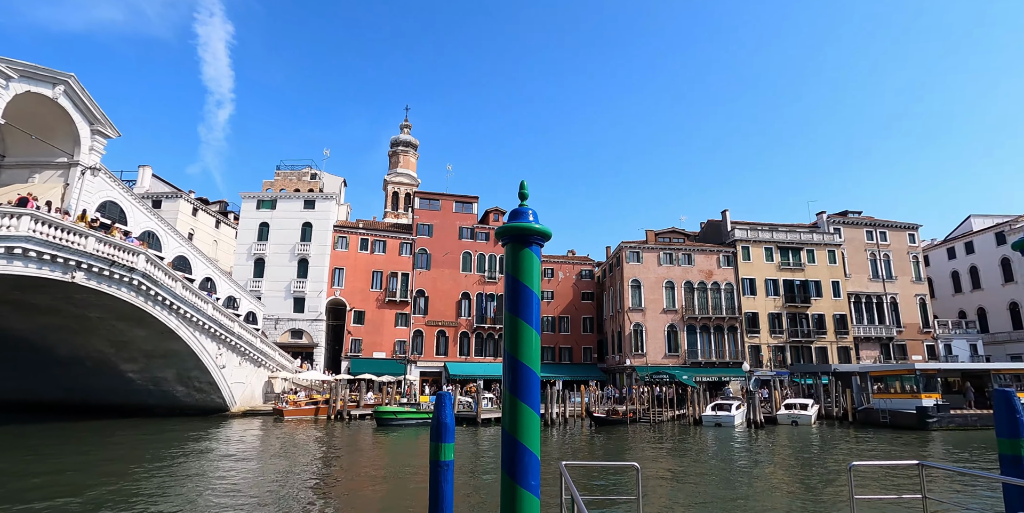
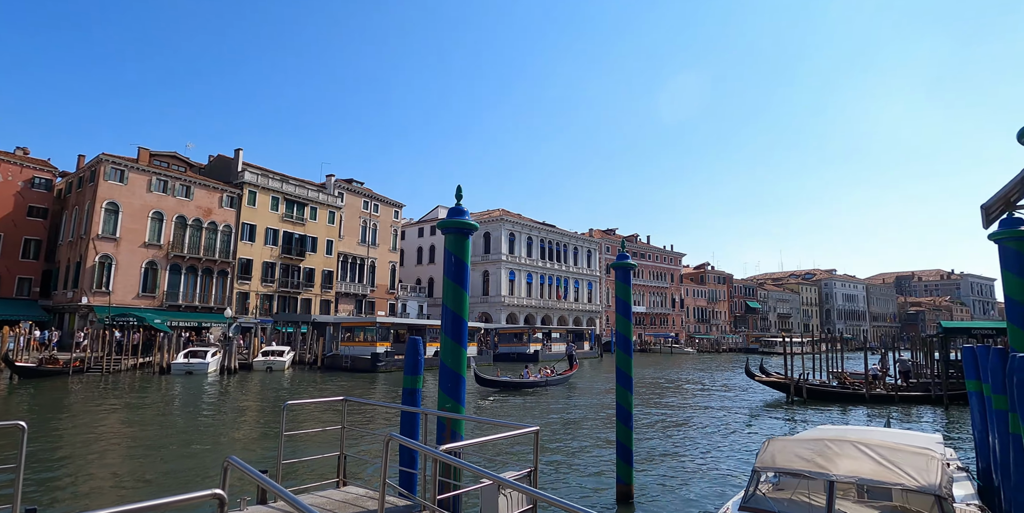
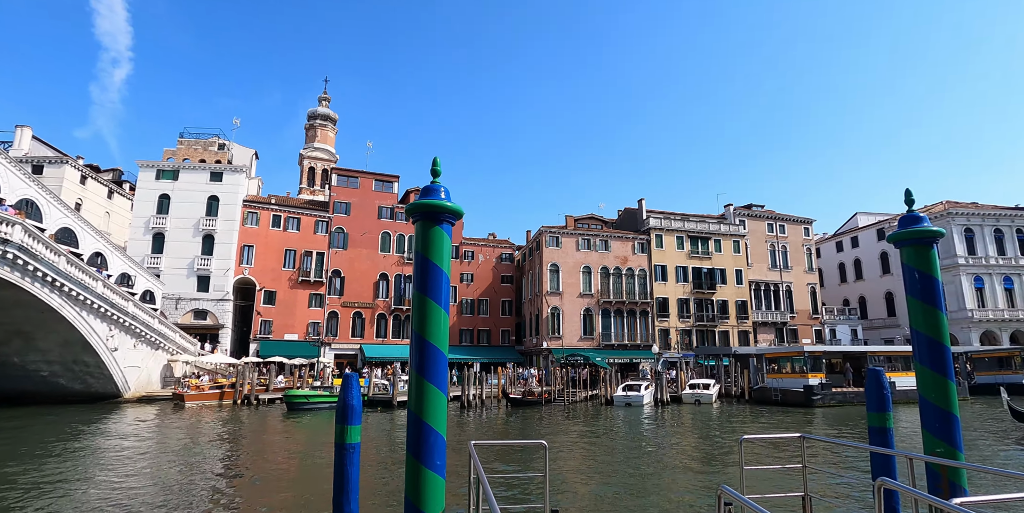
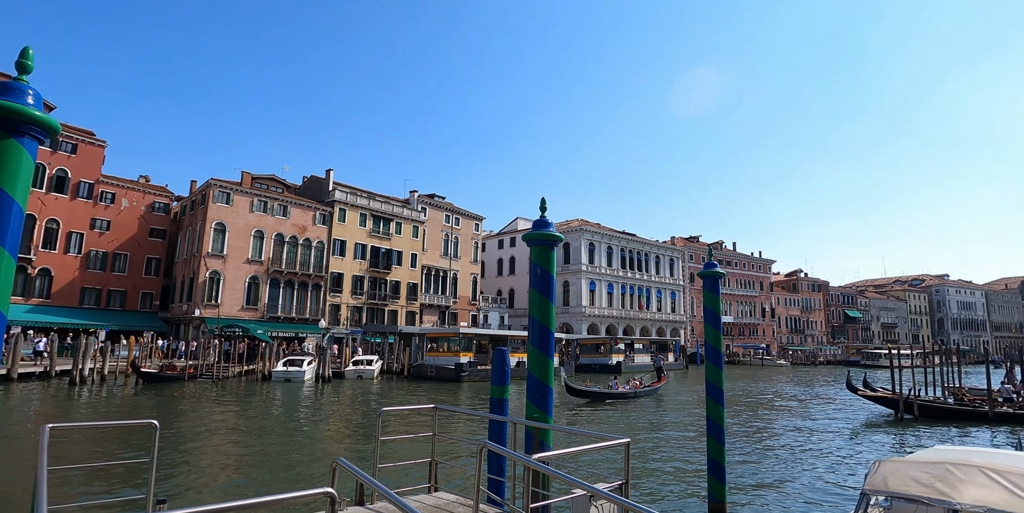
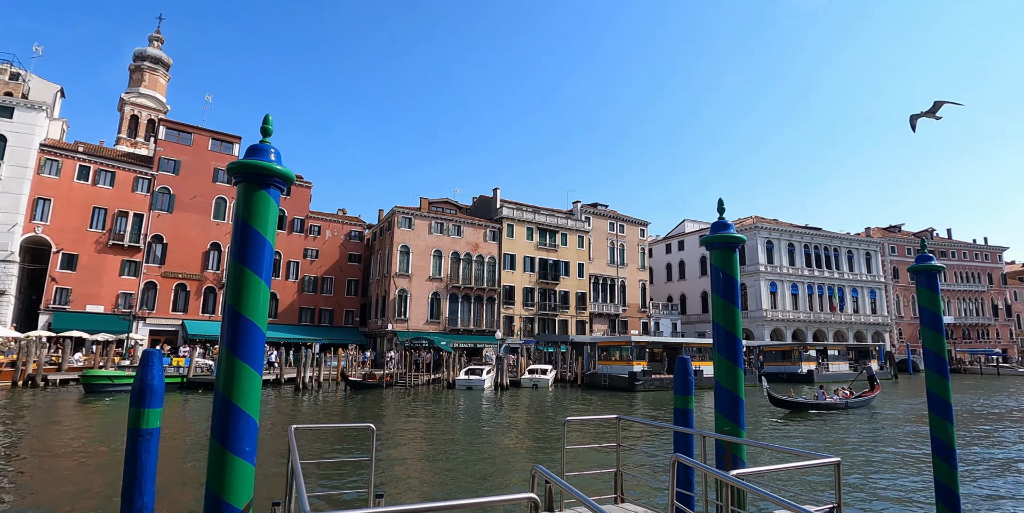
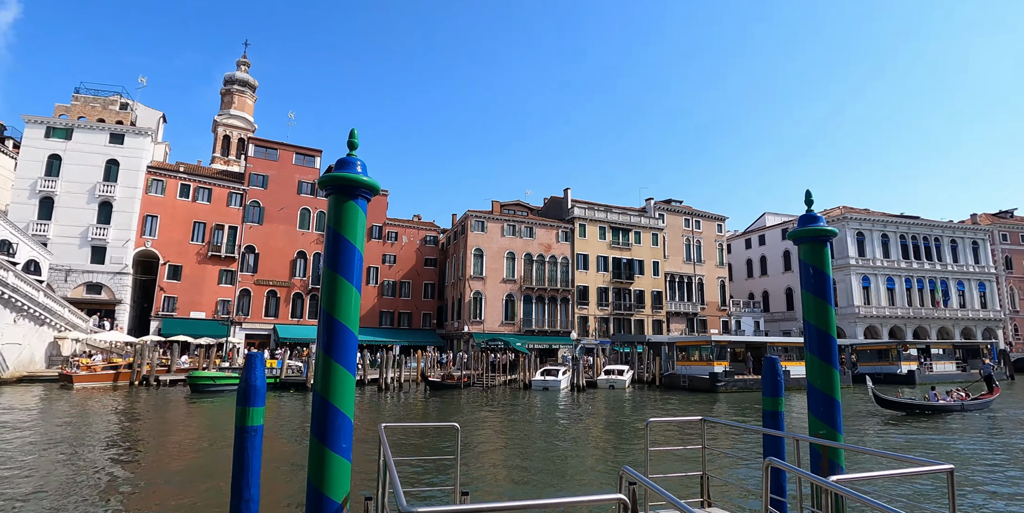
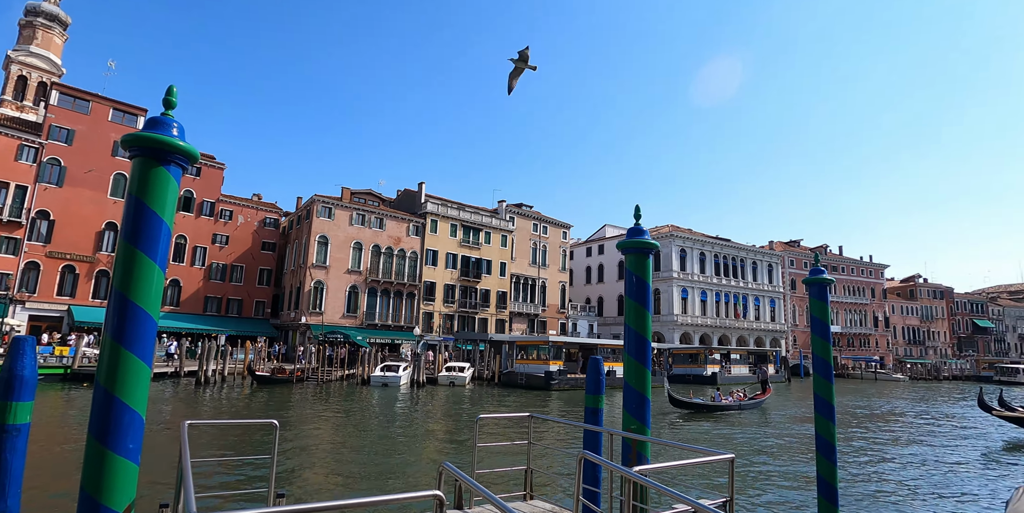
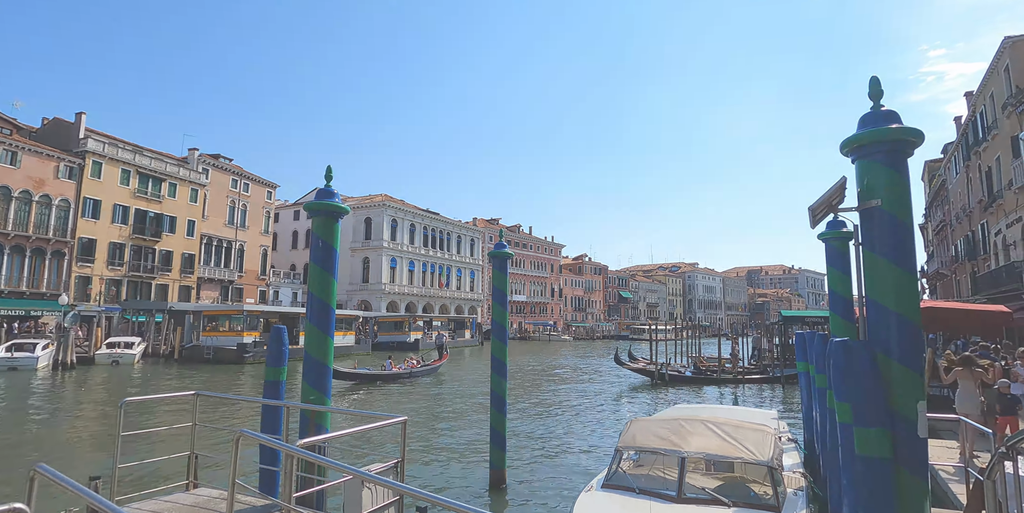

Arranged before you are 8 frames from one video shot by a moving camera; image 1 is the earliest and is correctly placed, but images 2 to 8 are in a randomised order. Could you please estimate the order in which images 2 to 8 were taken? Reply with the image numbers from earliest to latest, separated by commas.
3, 6, 5, 7, 4, 2, 8
